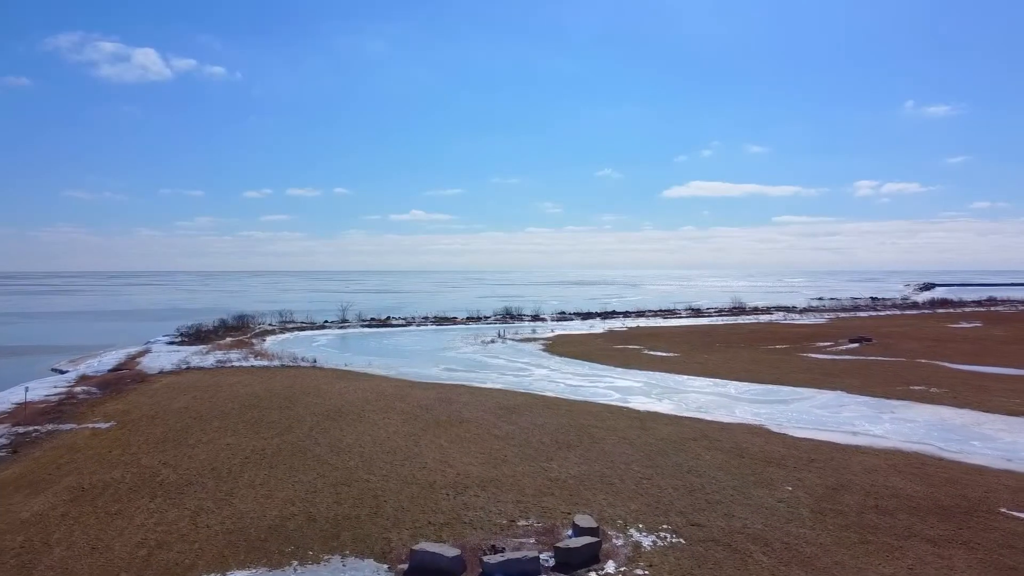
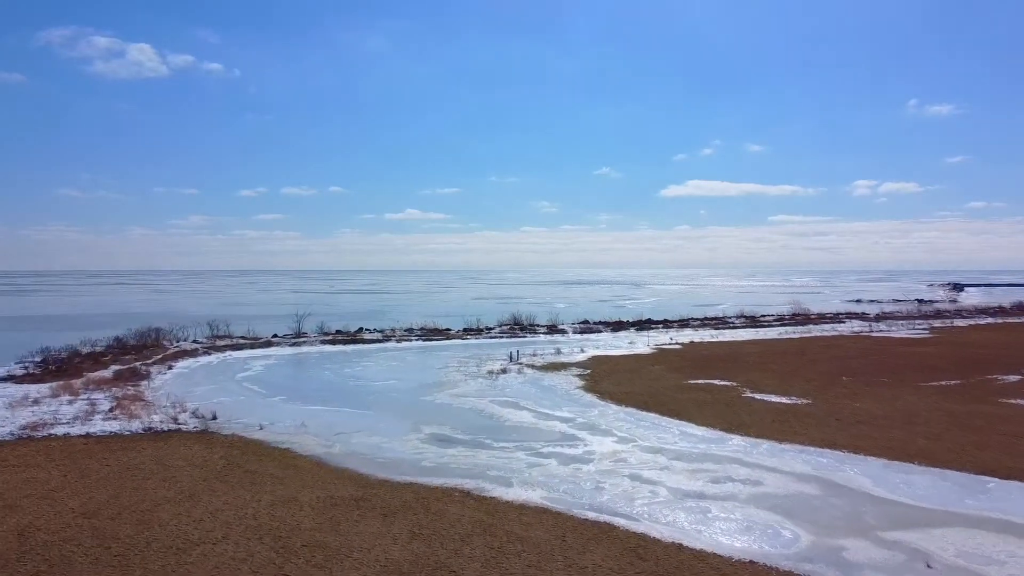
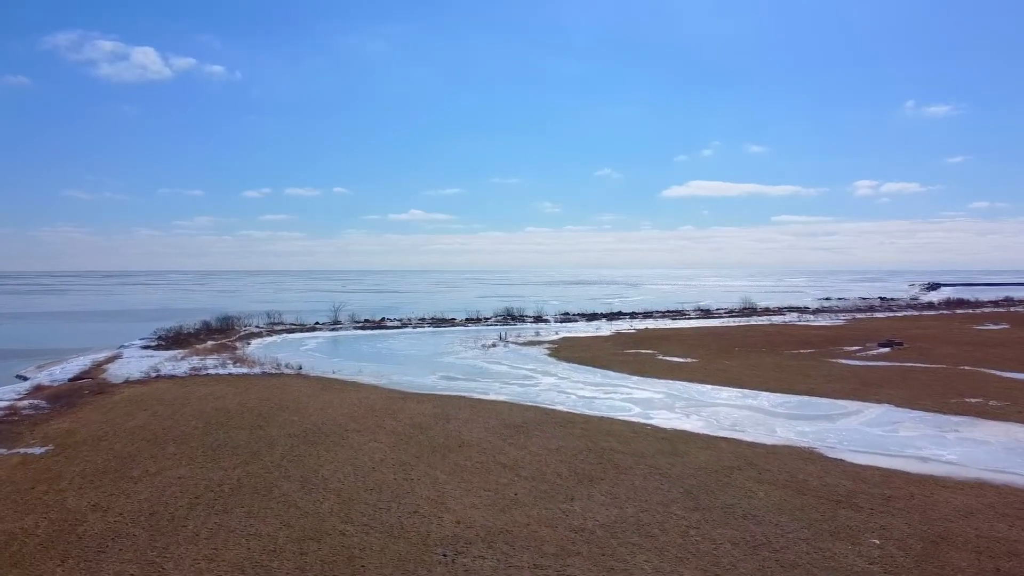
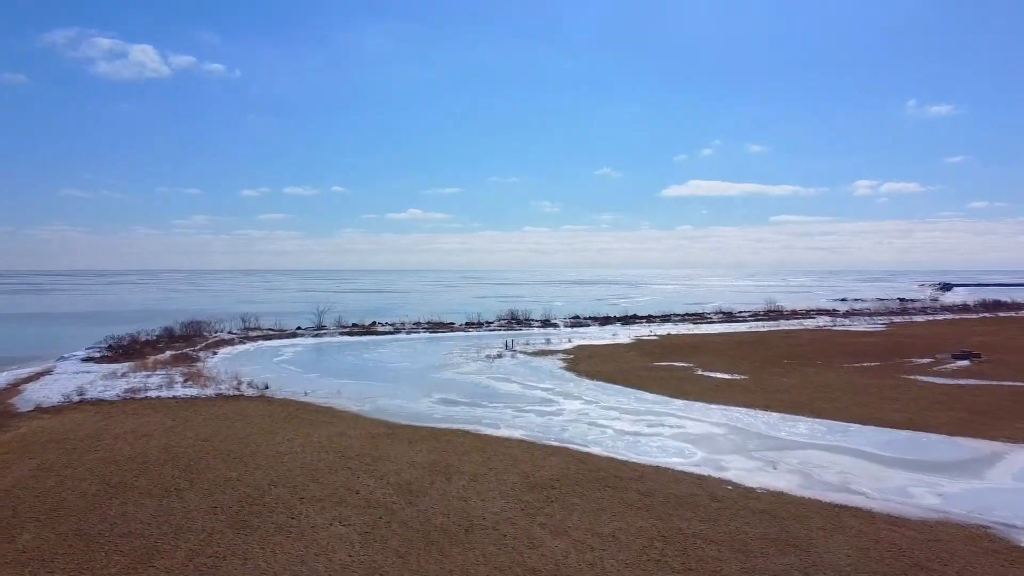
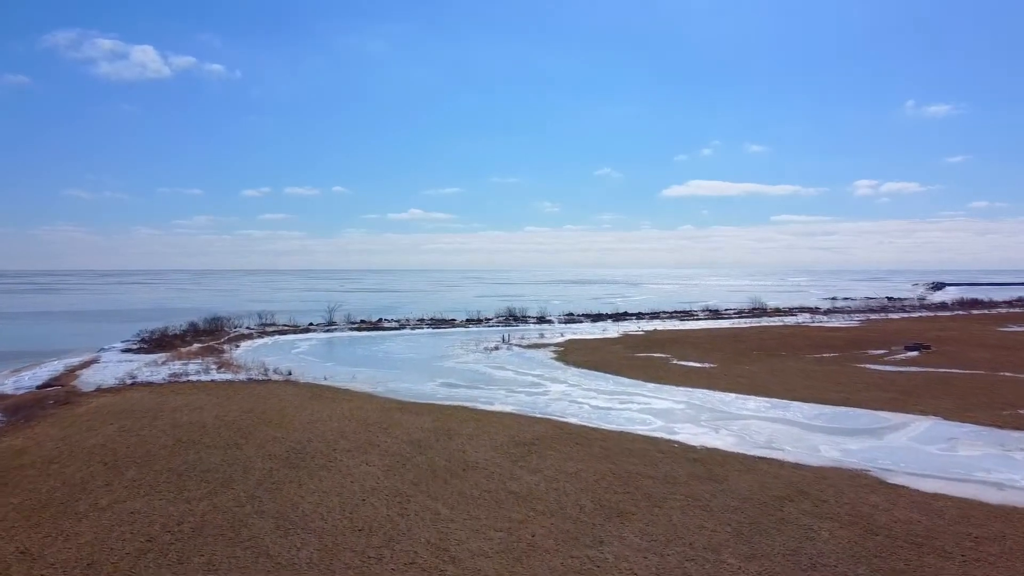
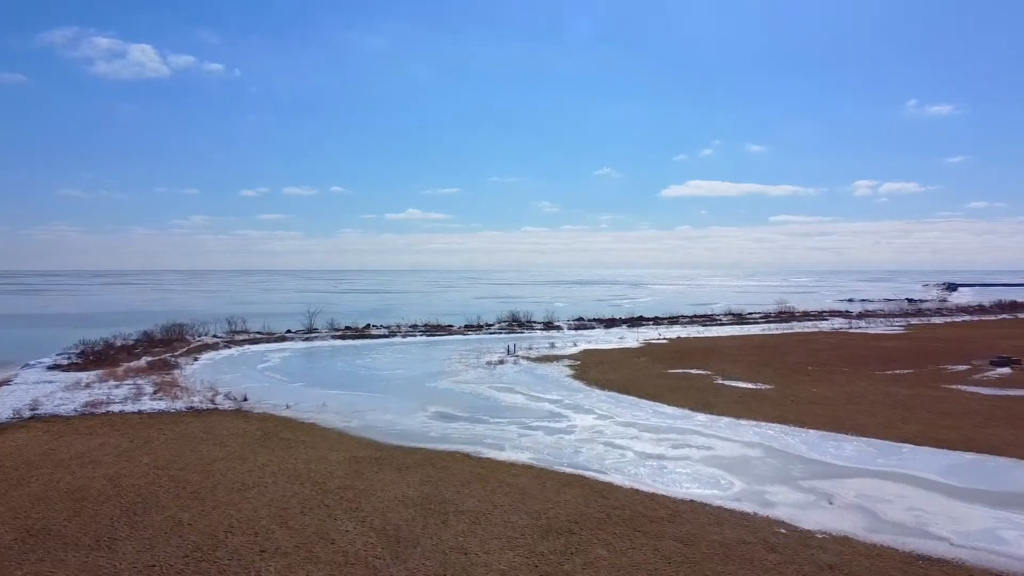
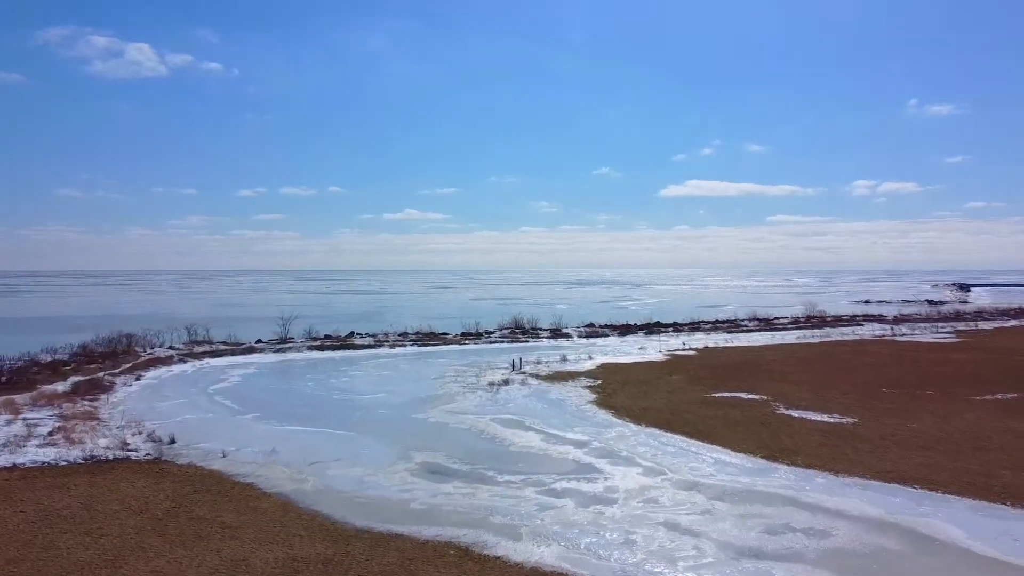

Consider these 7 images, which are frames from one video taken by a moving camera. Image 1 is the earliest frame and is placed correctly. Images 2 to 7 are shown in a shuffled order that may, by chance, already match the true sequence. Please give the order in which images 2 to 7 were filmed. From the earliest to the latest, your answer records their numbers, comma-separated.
3, 5, 4, 6, 2, 7
